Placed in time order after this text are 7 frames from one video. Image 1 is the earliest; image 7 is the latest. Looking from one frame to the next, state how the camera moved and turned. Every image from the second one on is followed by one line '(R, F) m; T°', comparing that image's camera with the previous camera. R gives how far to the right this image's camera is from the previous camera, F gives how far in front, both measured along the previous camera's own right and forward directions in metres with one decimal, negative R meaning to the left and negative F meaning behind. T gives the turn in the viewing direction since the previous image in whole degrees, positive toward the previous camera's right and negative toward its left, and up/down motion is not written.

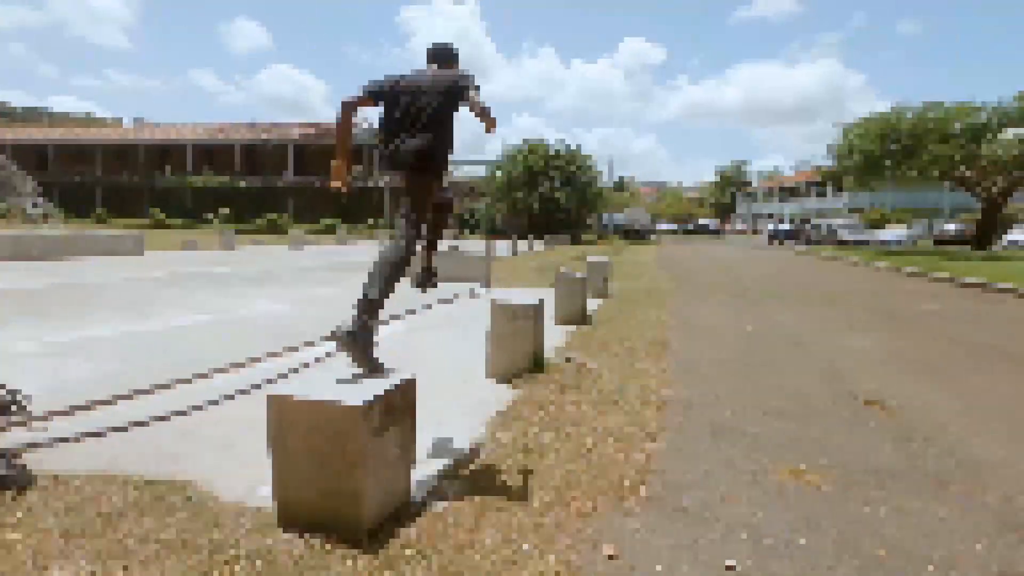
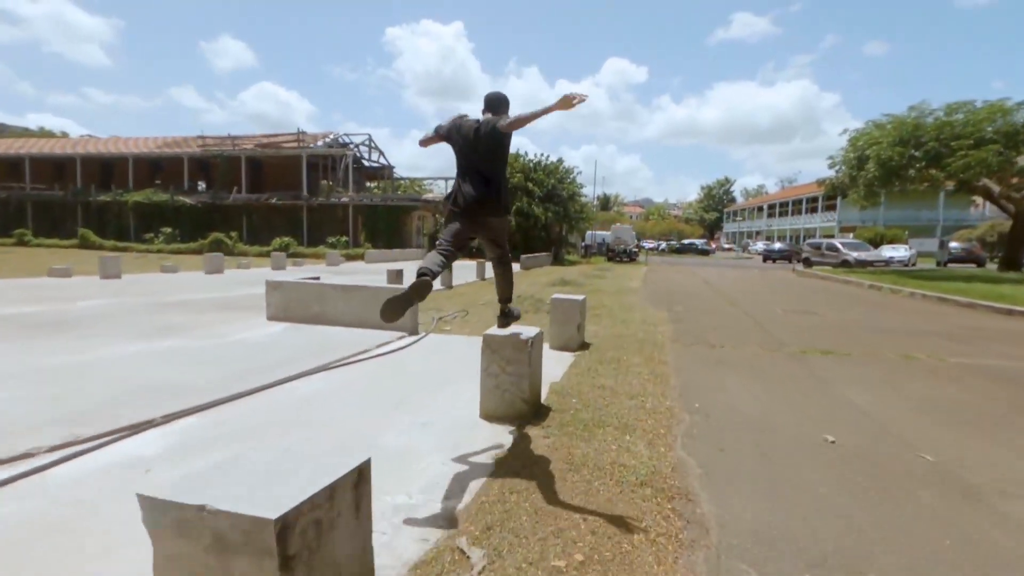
(+1.0, +3.4) m; +2°
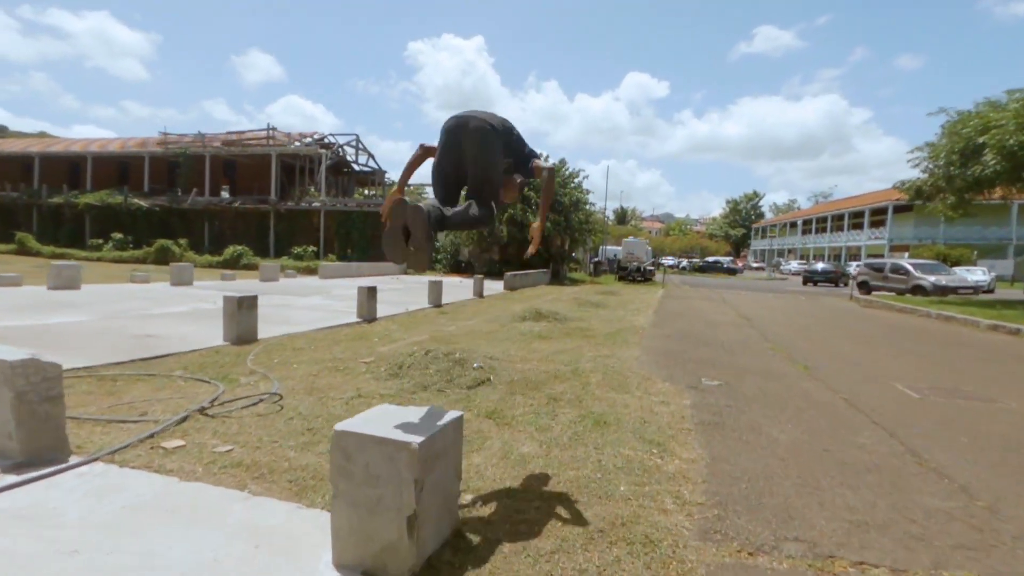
(+1.7, +5.1) m; -2°
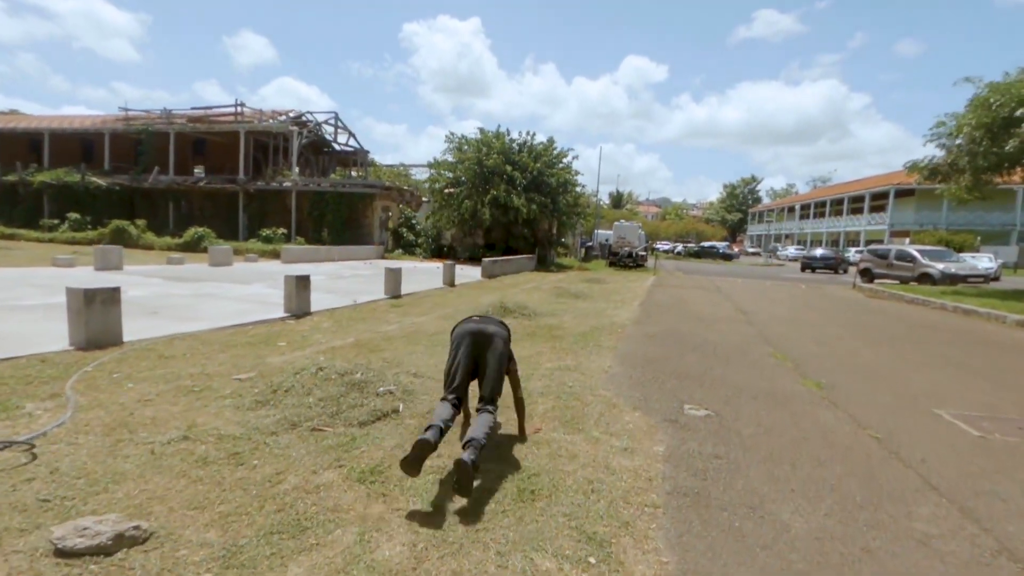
(+0.8, +1.7) m; 0°
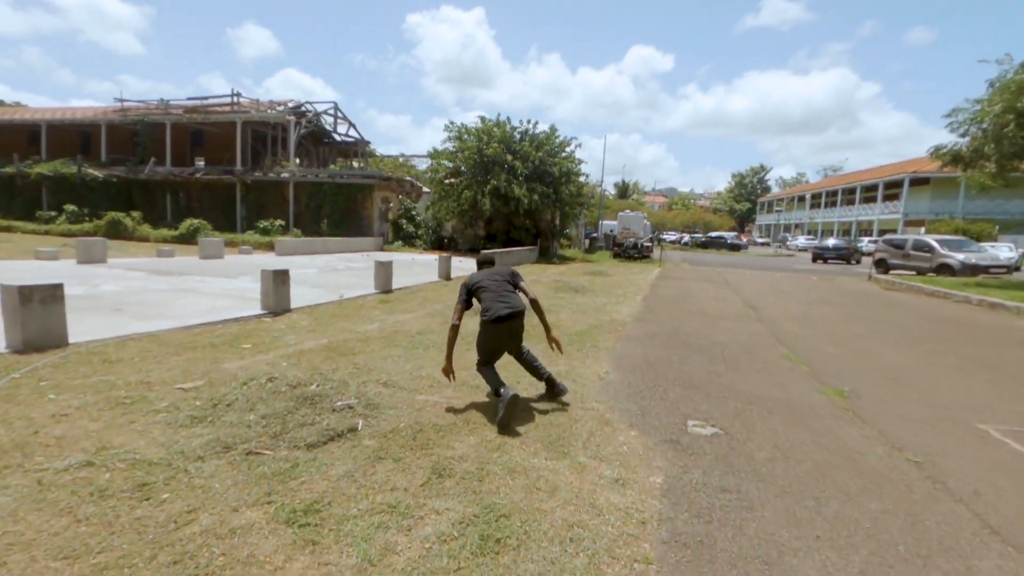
(+0.3, +0.6) m; -1°
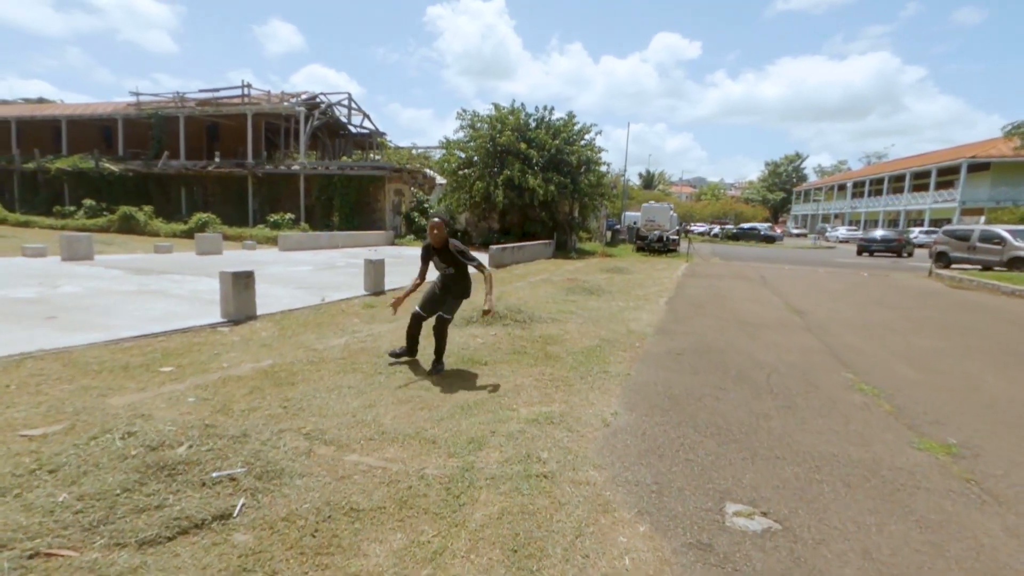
(+0.5, +1.4) m; -3°
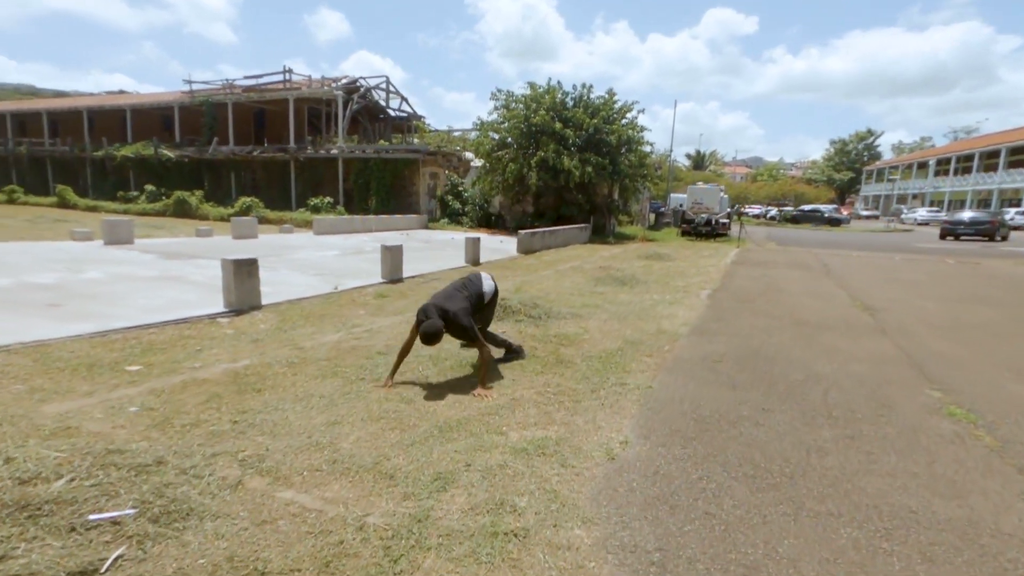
(+0.5, +0.8) m; -6°
